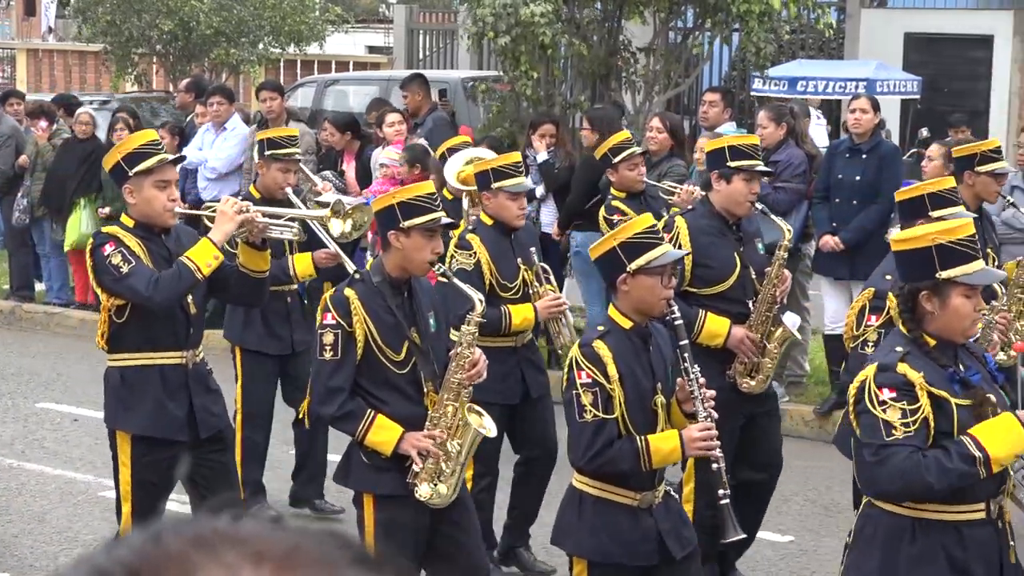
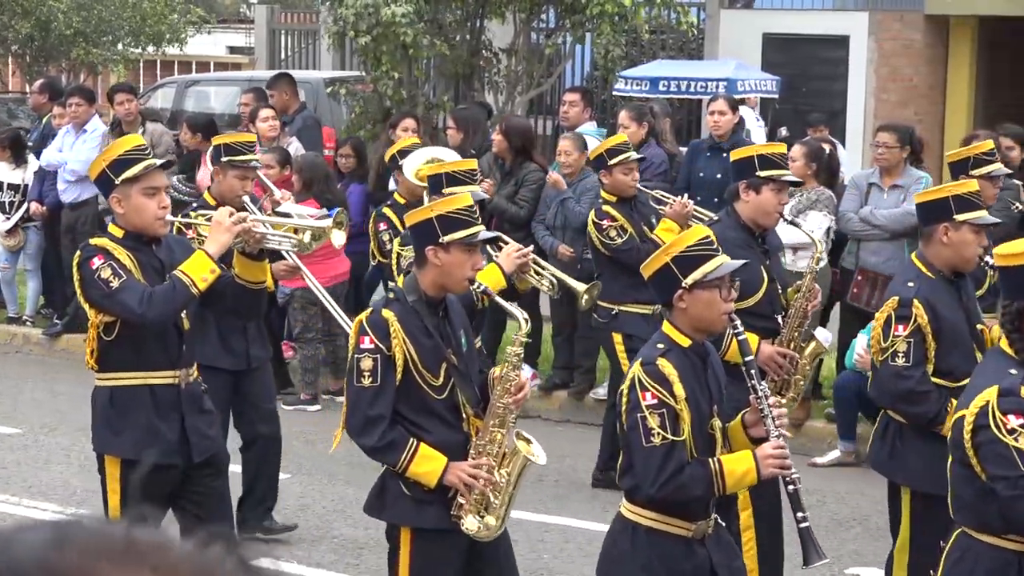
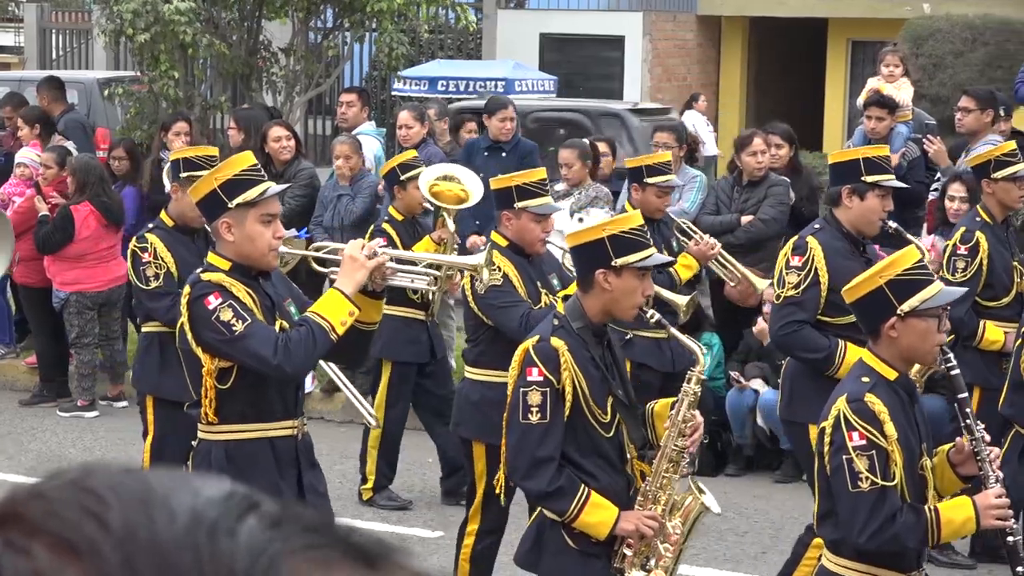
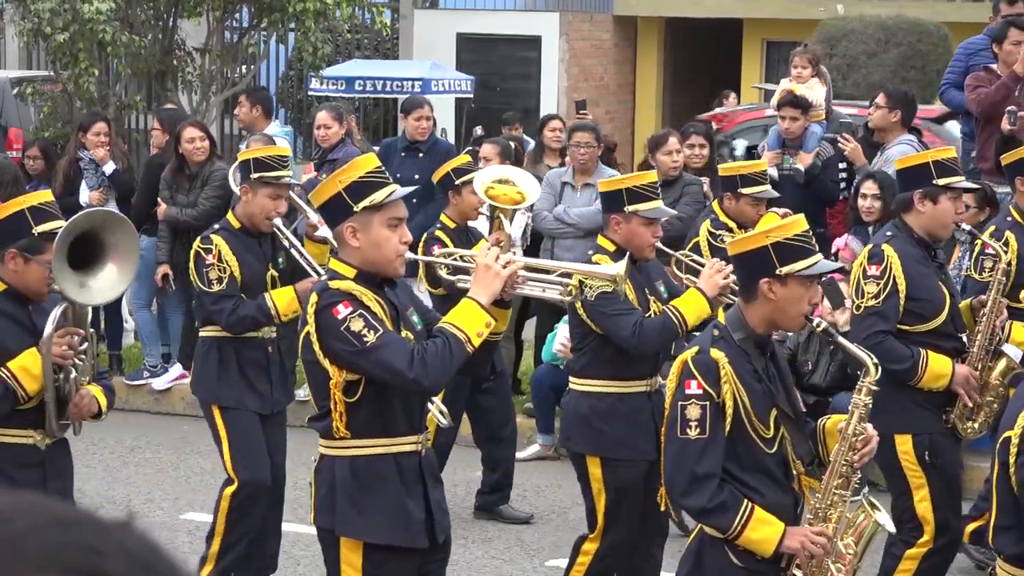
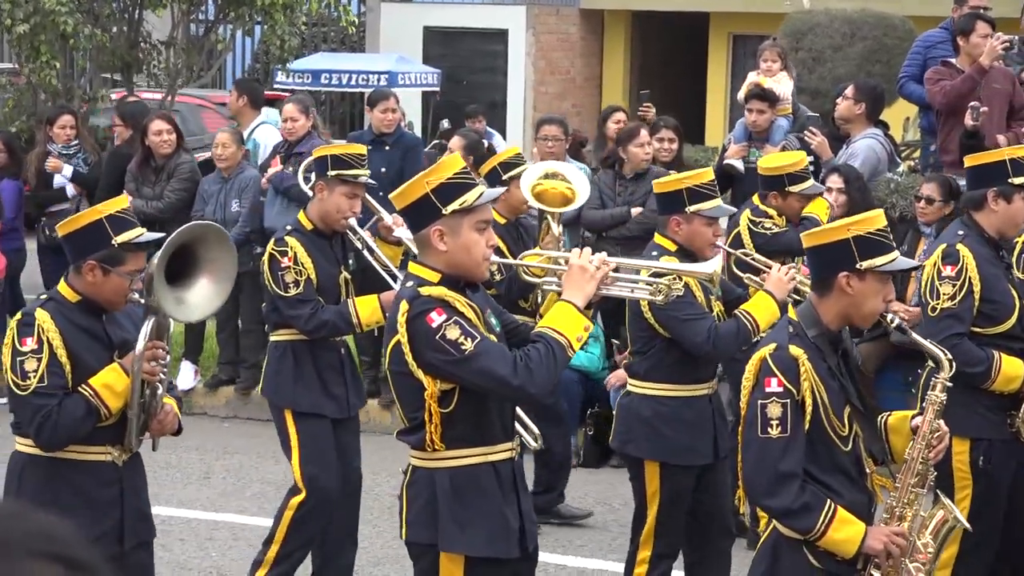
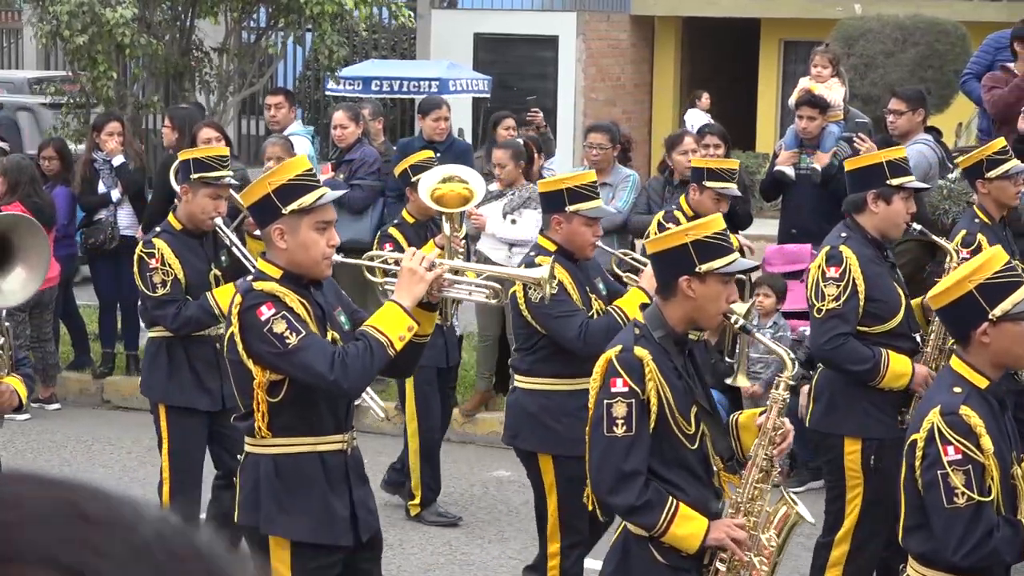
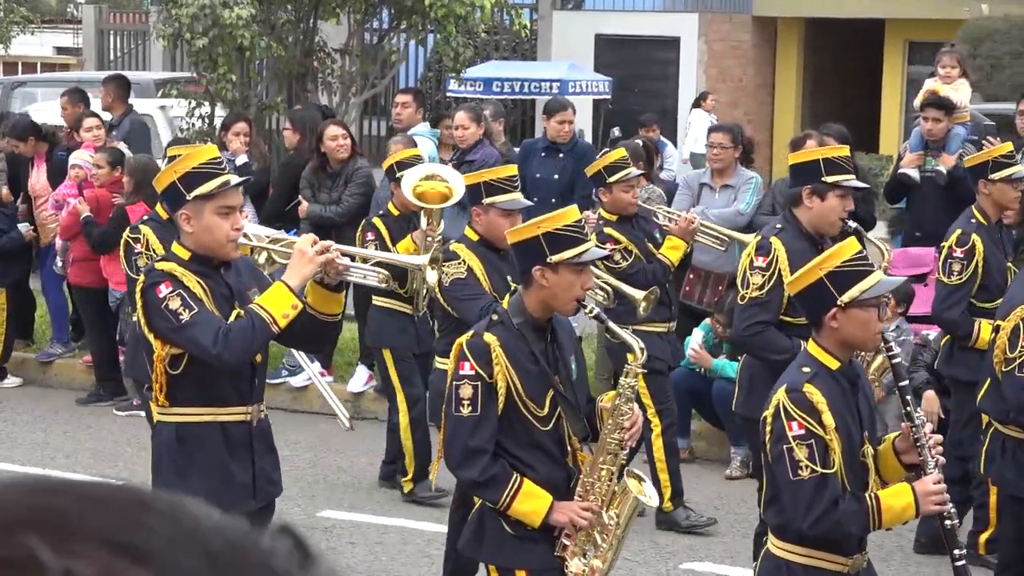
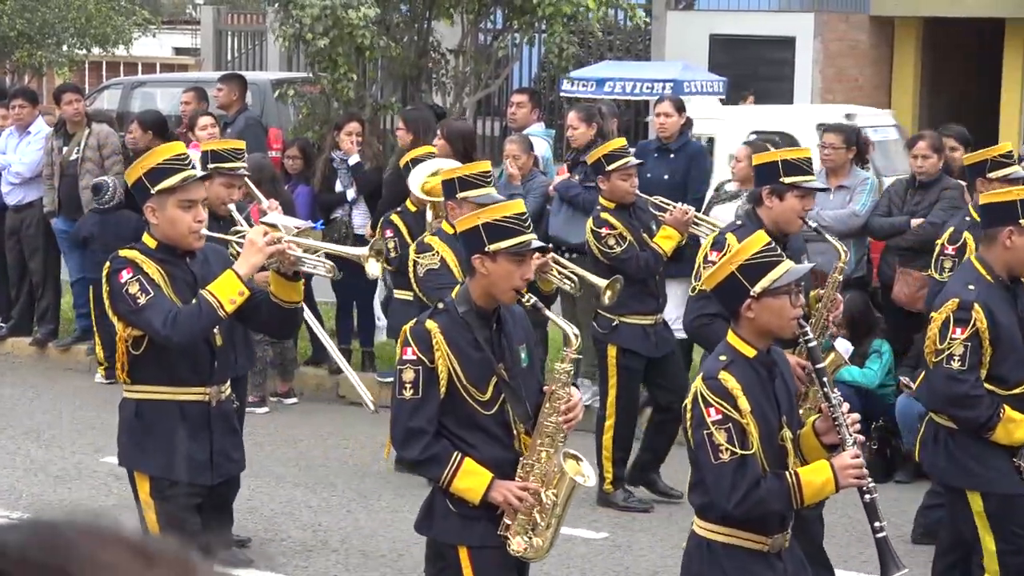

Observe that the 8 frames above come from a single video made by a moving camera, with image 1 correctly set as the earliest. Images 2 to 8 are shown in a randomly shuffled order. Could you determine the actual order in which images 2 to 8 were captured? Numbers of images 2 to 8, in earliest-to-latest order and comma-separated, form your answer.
2, 8, 7, 3, 6, 4, 5
